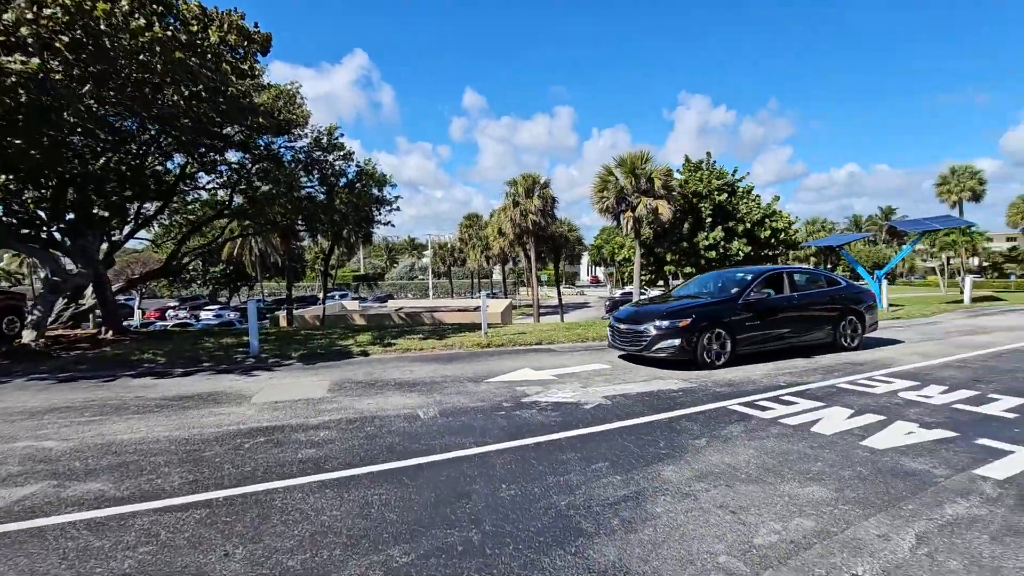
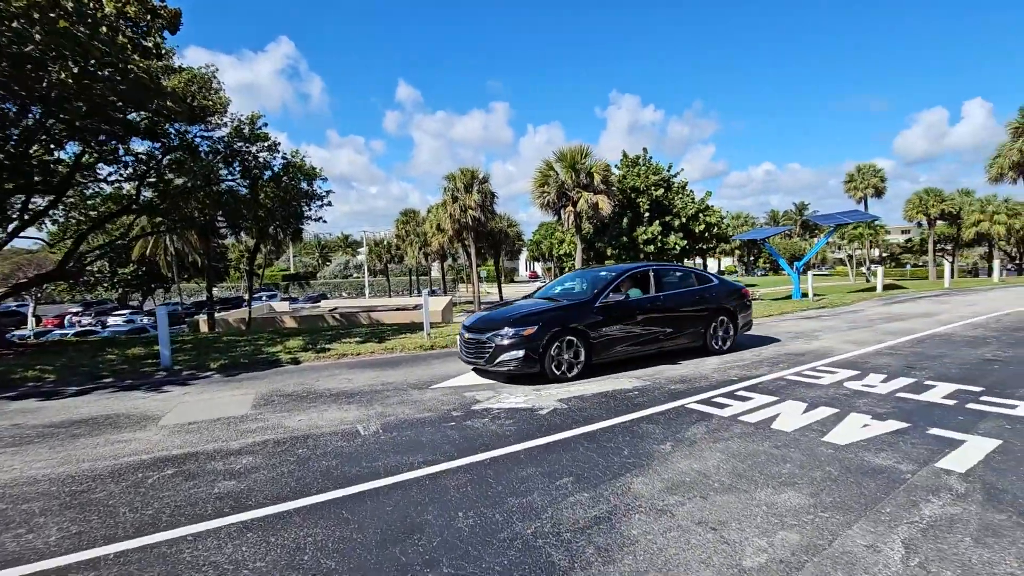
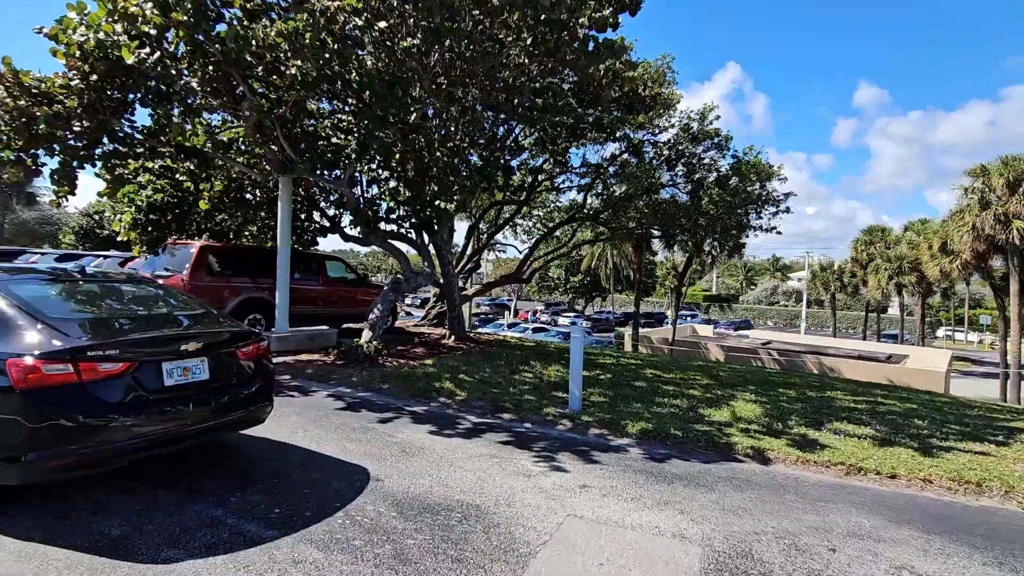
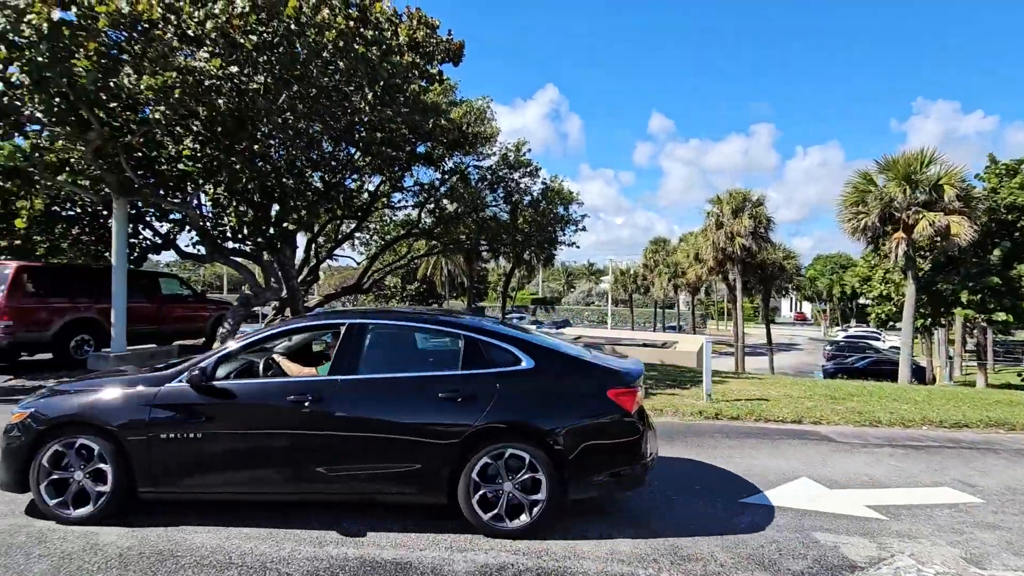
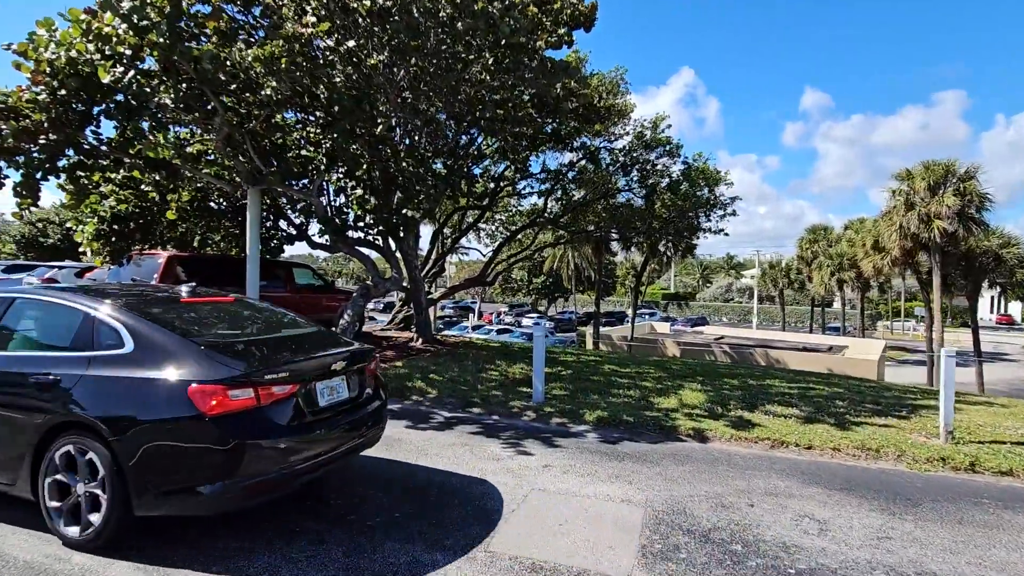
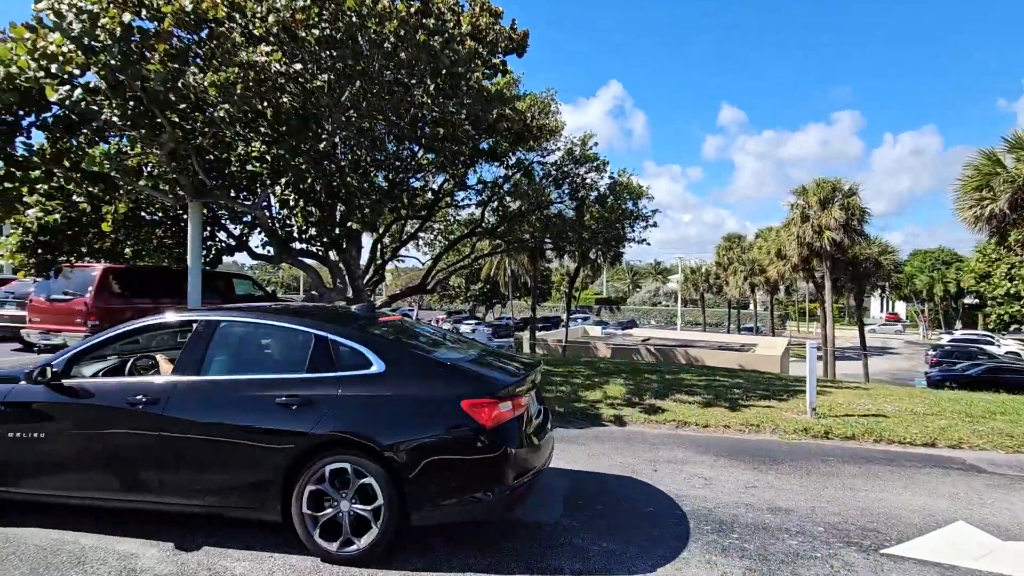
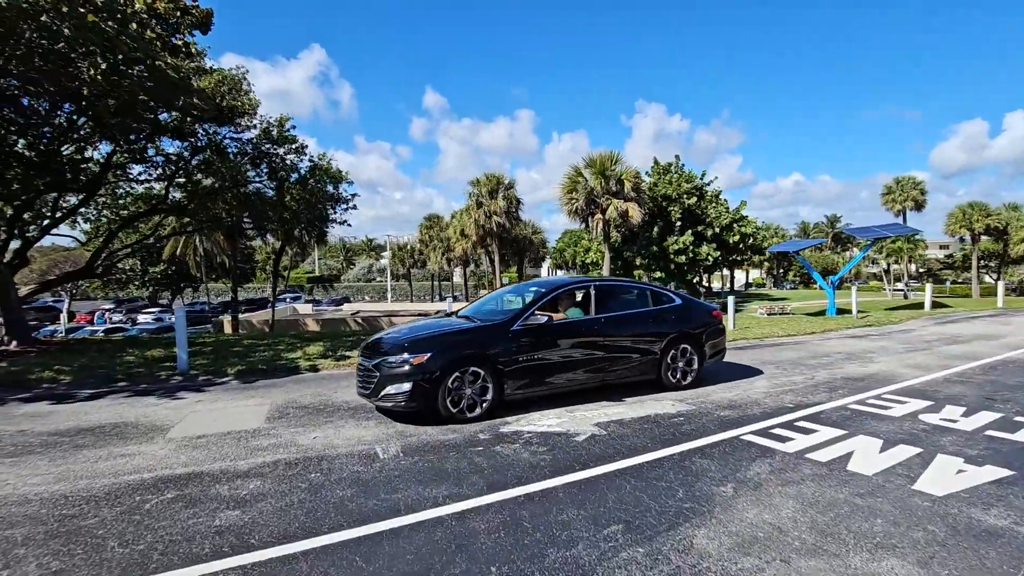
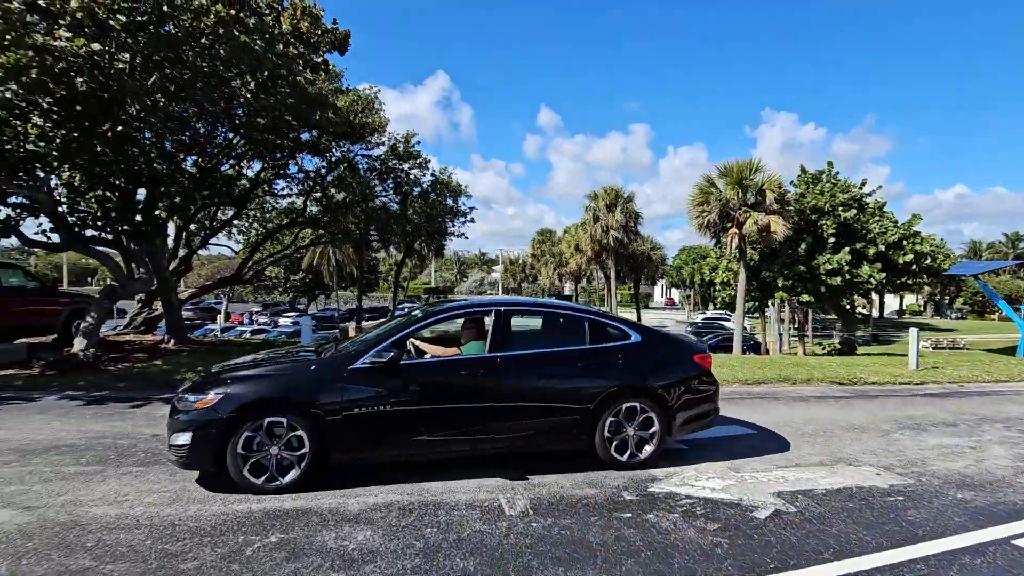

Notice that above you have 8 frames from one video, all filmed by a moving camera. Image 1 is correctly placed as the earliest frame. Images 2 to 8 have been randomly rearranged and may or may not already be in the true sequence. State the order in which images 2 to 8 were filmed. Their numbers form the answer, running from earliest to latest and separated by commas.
2, 7, 8, 4, 6, 5, 3
